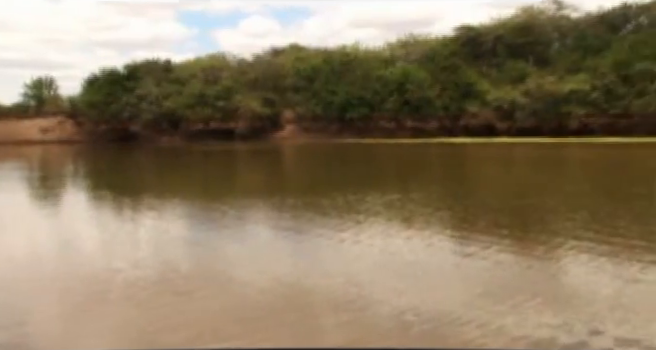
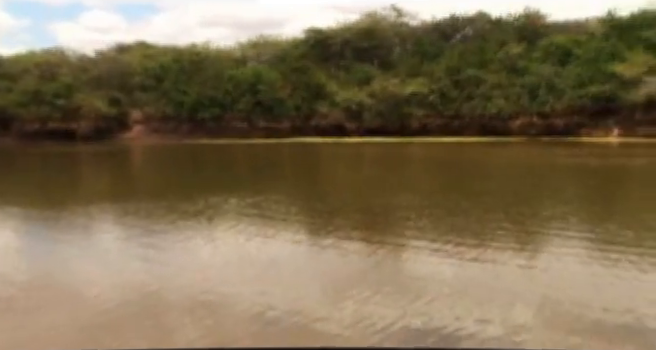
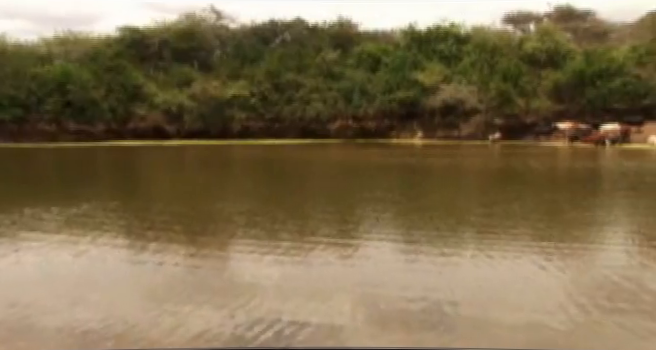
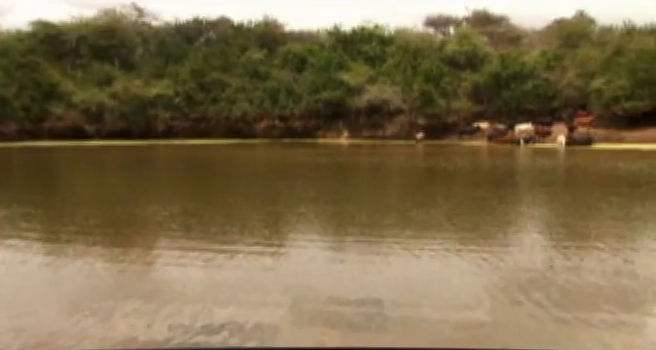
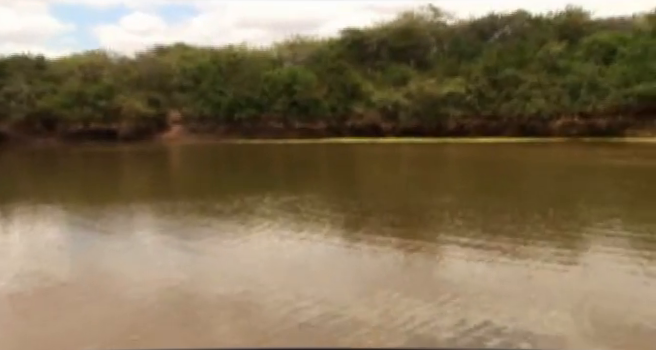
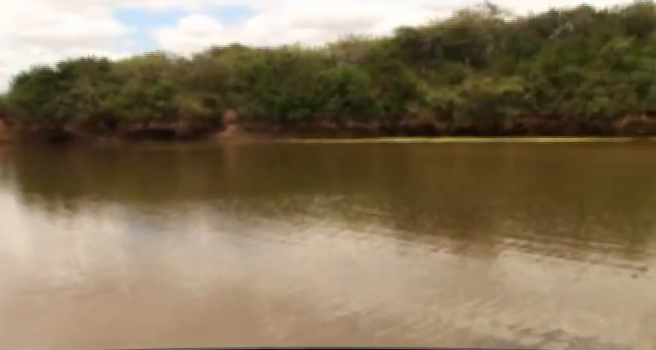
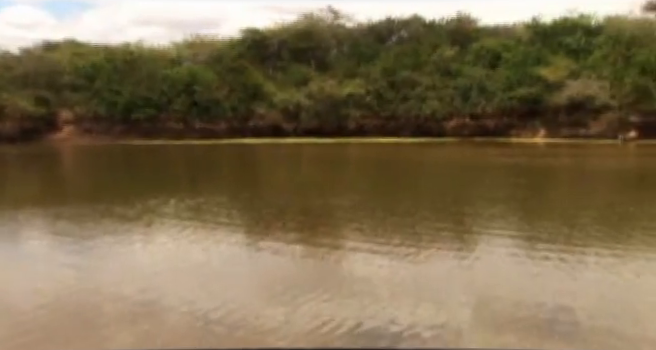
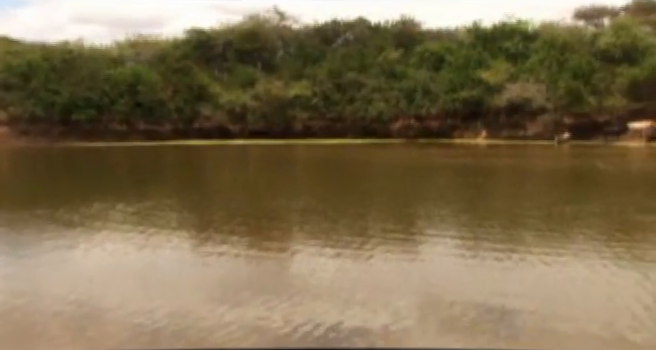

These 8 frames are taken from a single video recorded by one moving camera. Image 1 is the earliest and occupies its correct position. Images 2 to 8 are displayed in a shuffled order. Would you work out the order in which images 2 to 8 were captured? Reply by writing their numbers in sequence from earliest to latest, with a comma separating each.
6, 5, 2, 7, 8, 3, 4
